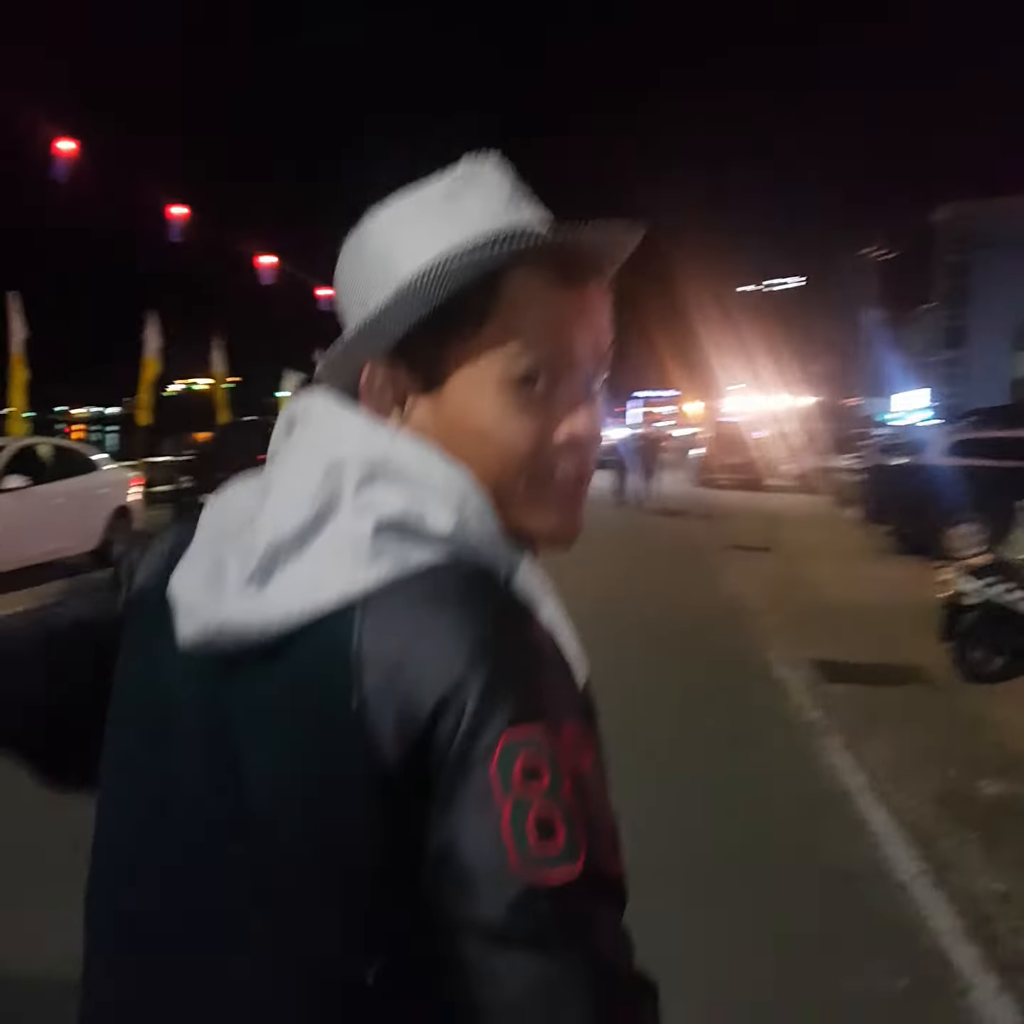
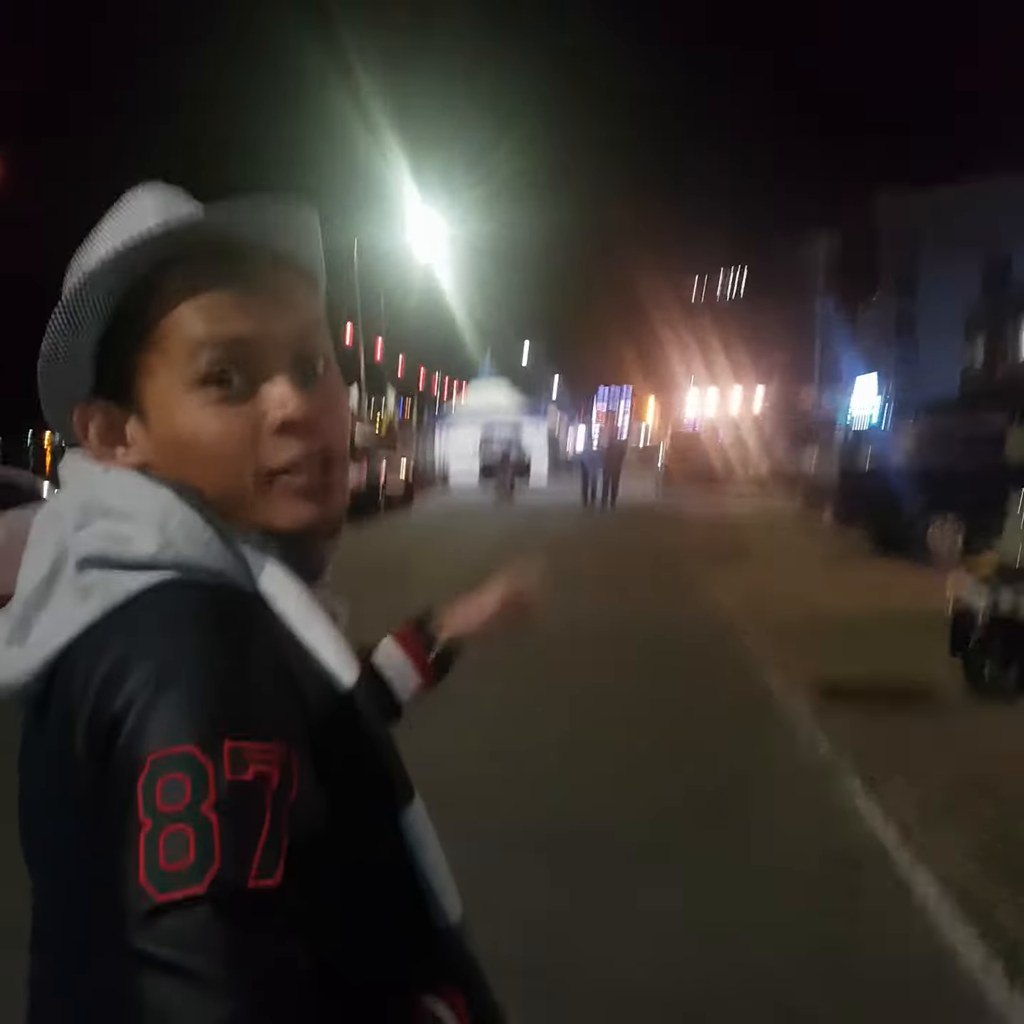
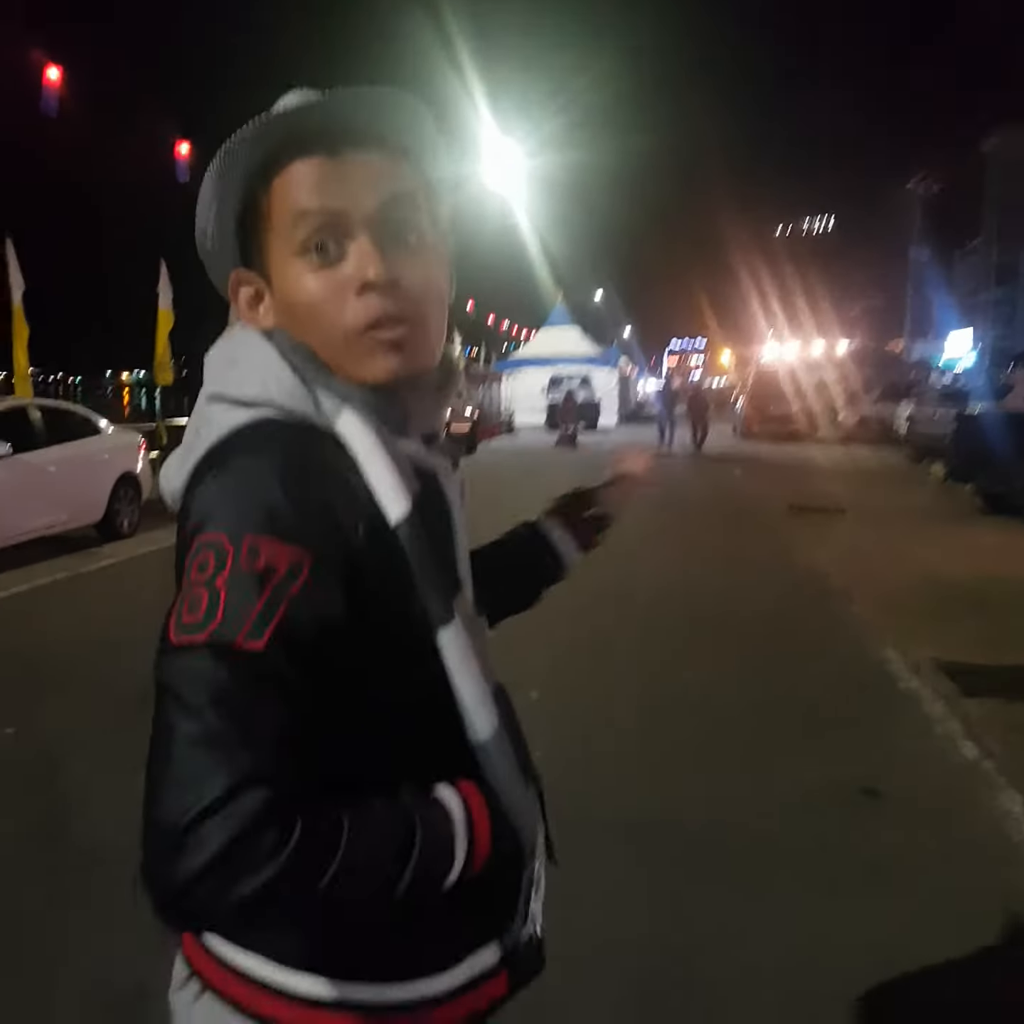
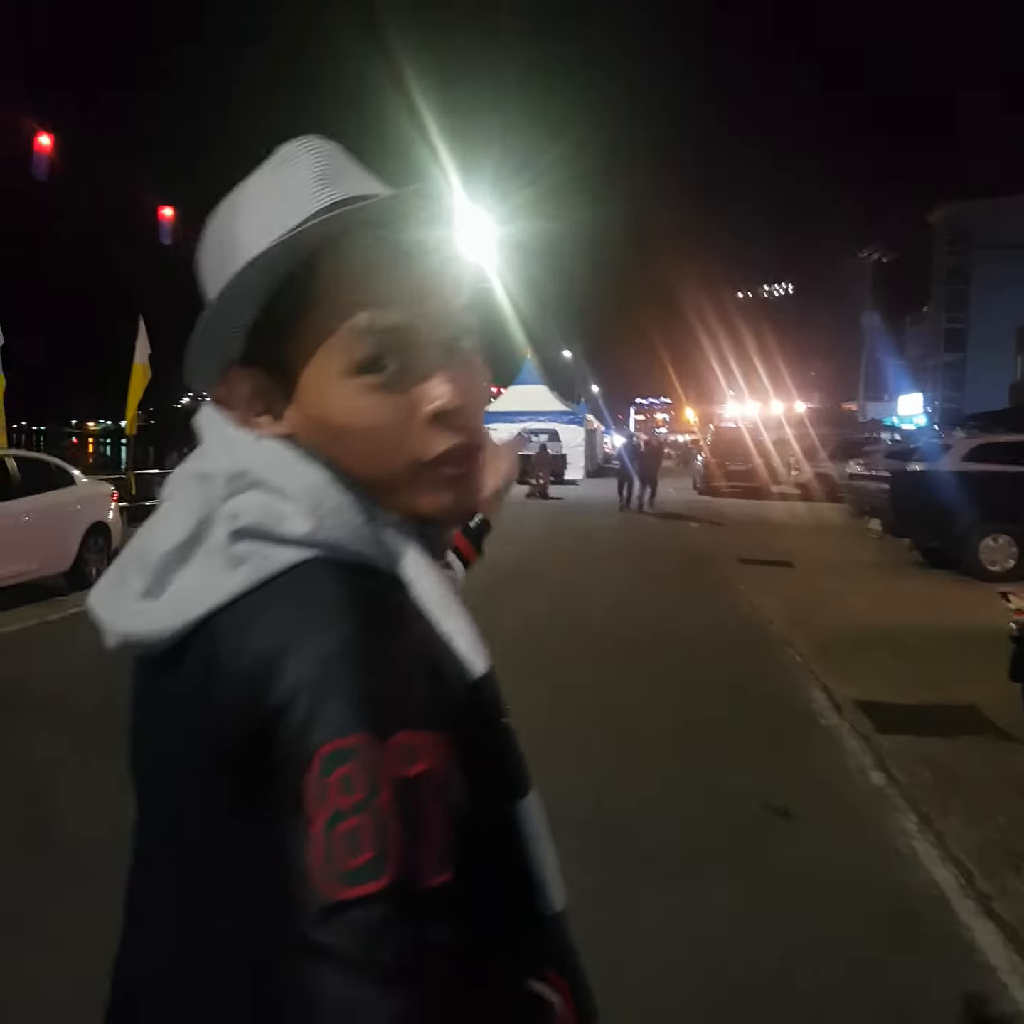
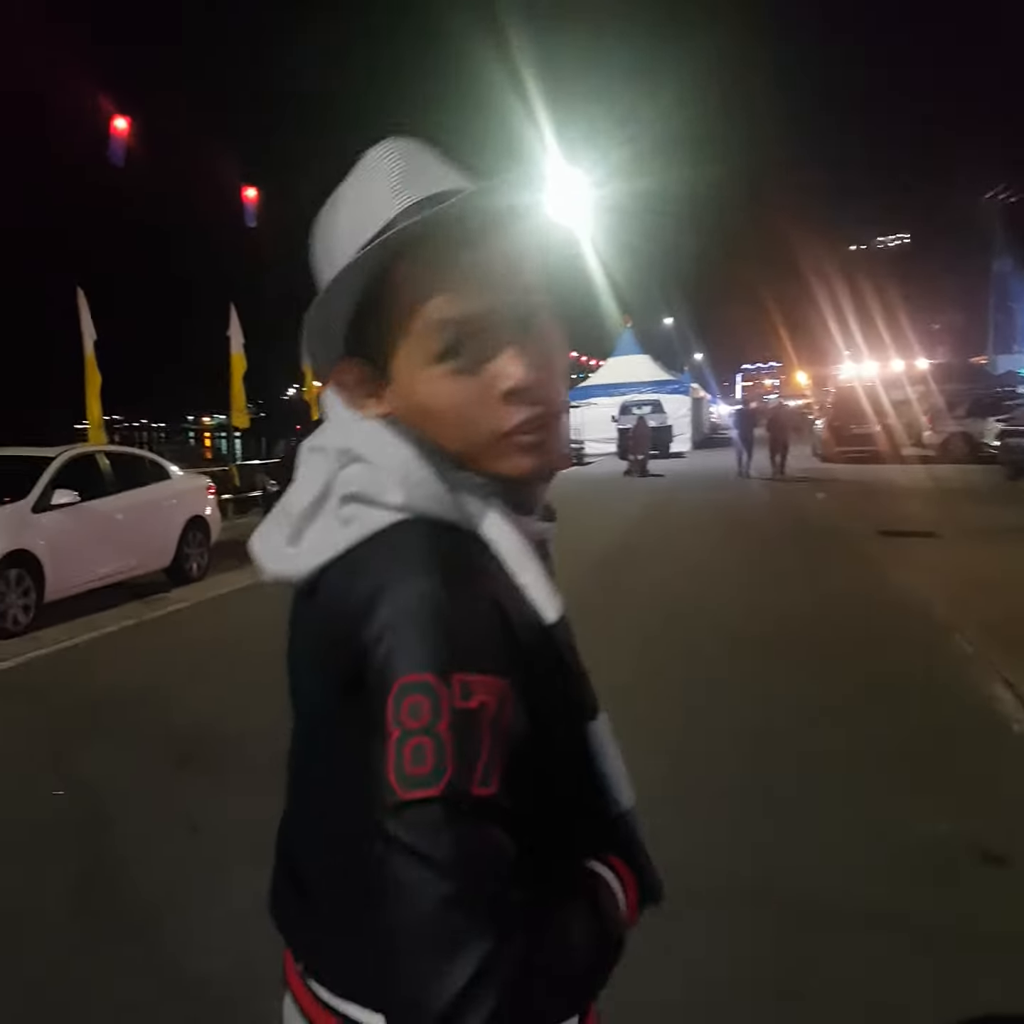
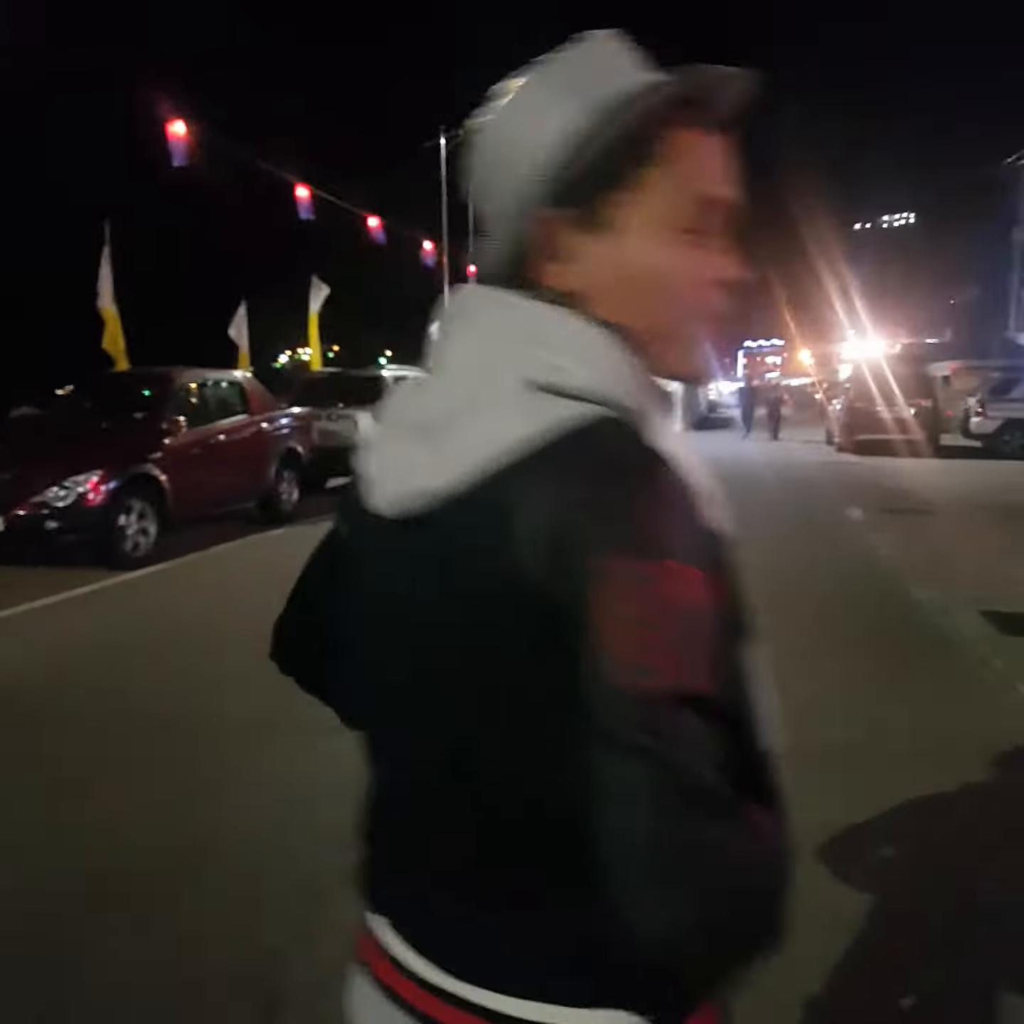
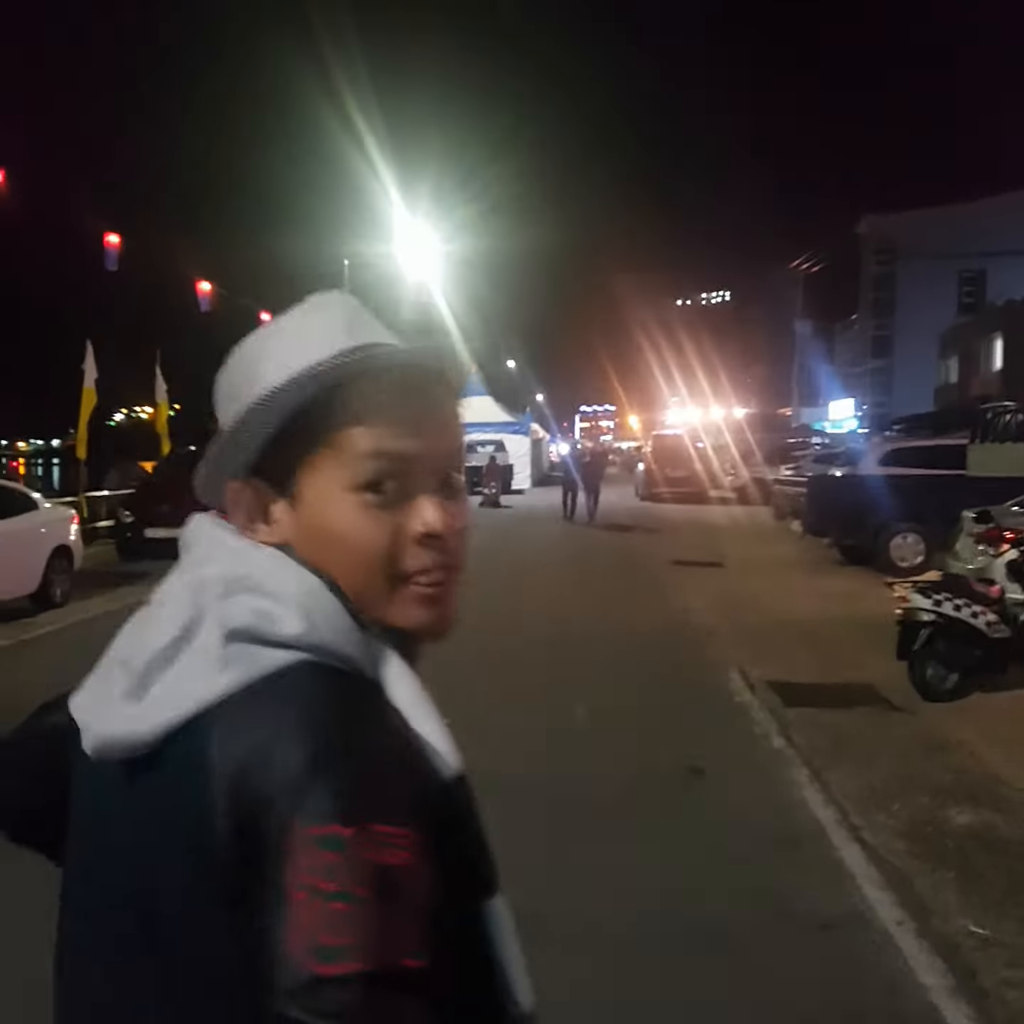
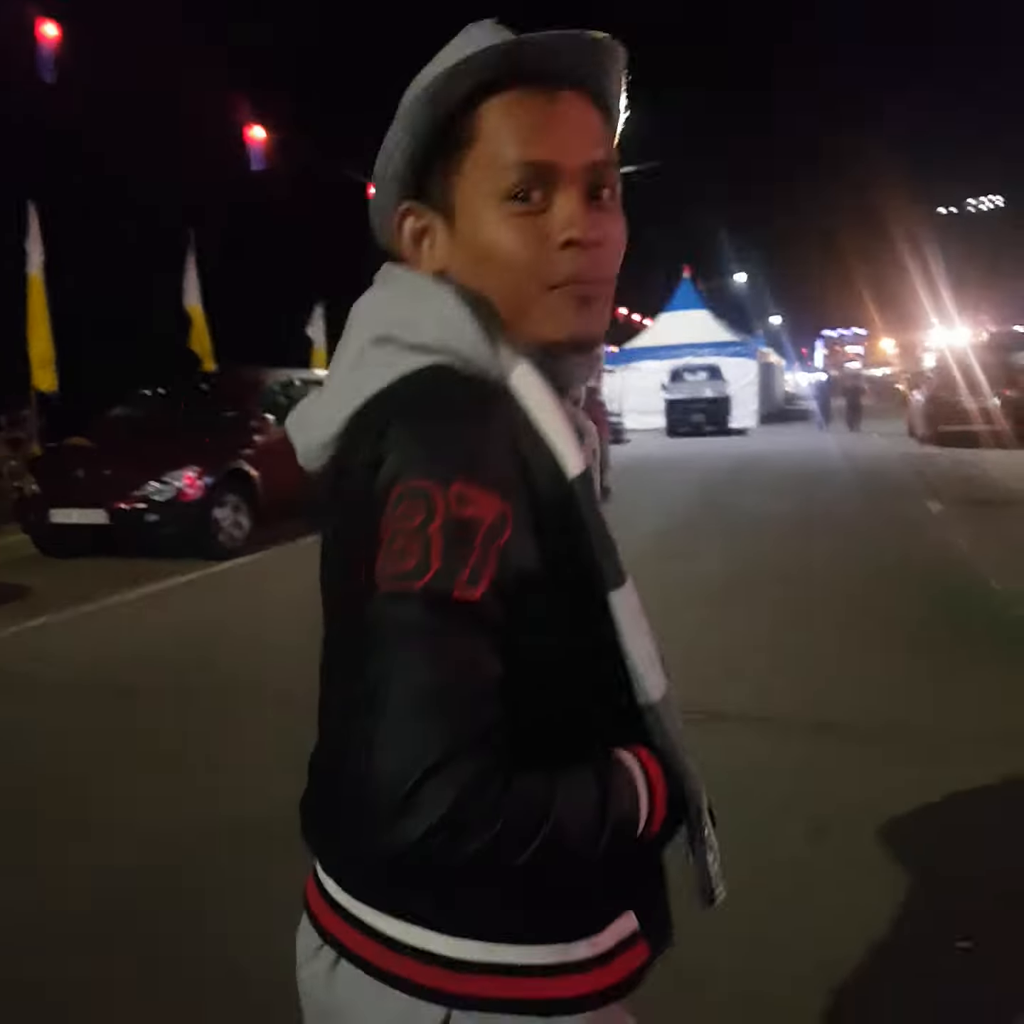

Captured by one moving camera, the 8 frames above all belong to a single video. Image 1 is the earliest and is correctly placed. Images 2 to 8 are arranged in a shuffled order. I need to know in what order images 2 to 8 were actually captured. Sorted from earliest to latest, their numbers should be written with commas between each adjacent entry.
7, 2, 4, 3, 5, 8, 6
